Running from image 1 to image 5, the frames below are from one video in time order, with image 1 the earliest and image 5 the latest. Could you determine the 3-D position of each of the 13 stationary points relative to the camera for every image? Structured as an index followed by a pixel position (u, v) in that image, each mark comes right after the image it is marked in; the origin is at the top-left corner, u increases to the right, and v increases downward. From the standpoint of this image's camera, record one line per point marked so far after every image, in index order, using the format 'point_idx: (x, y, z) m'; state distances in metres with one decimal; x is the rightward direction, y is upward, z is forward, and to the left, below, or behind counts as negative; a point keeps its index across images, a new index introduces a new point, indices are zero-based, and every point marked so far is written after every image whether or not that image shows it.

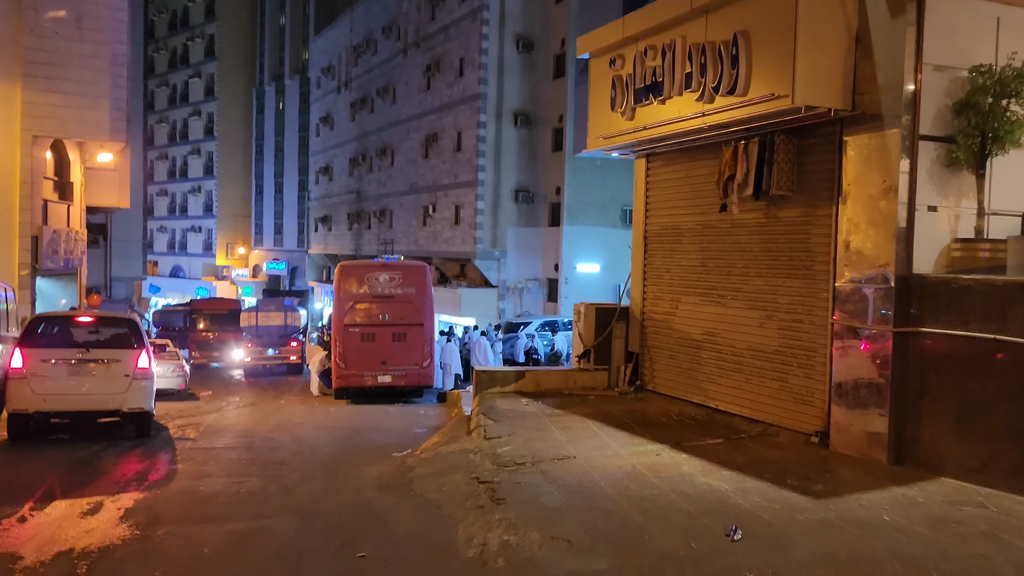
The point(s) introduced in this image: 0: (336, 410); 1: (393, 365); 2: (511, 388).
0: (-3.6, -2.5, +17.0) m
1: (-2.2, -1.5, +16.5) m
2: (0.0, -1.1, +9.4) m
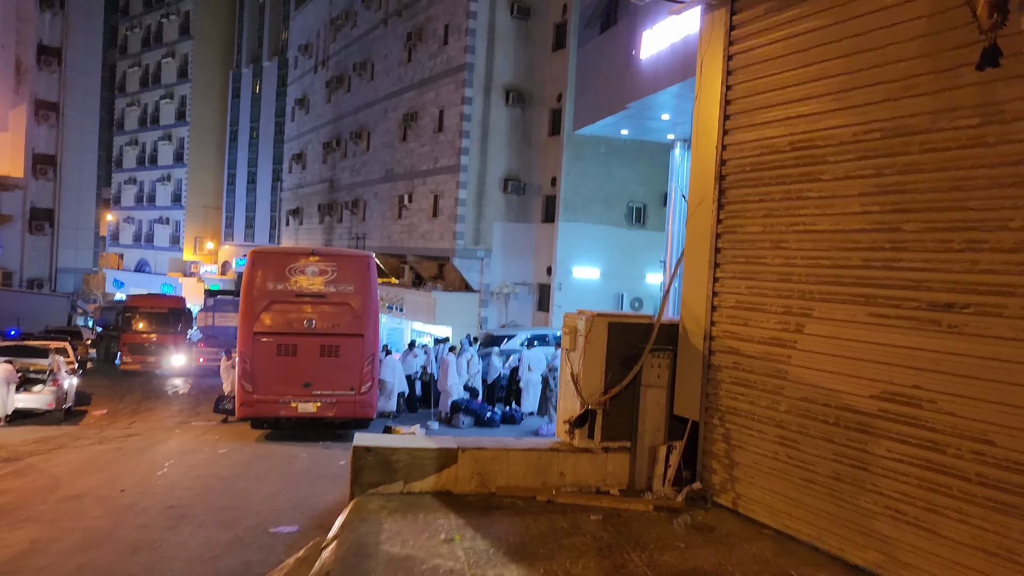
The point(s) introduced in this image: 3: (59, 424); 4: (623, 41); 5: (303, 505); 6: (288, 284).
0: (-4.1, -2.4, +12.0) m
1: (-2.7, -1.4, +11.5) m
2: (-0.5, -1.1, +4.5) m
3: (-8.4, -2.5, +15.4) m
4: (+2.3, +5.1, +17.3) m
5: (-1.9, -2.0, +7.6) m
6: (-3.1, +0.1, +11.4) m
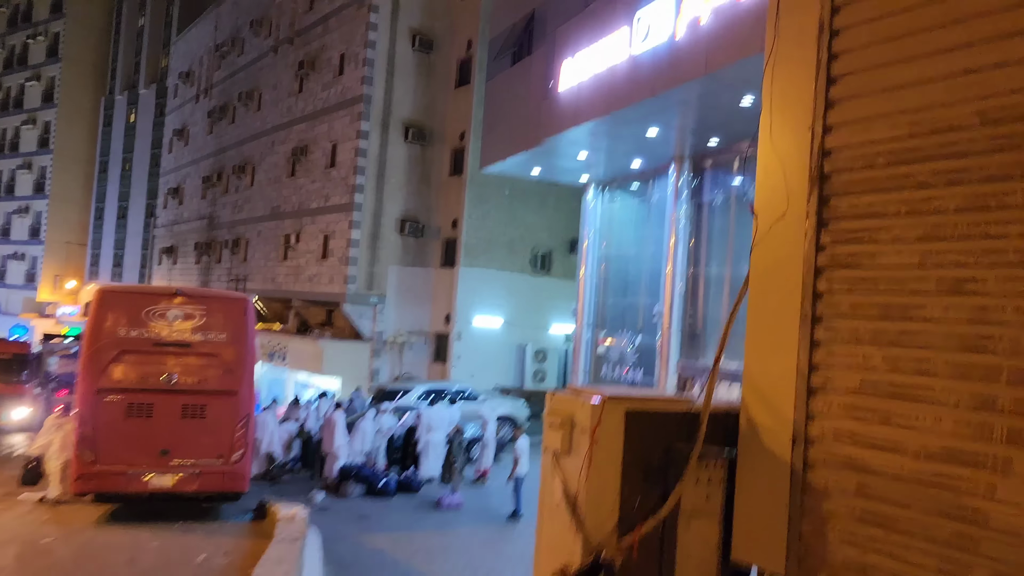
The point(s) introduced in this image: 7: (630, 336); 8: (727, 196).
0: (-5.2, -2.9, +9.4) m
1: (-3.7, -2.0, +9.2) m
2: (-0.6, -1.3, +2.5) m
3: (-9.9, -3.2, +12.2) m
4: (+0.5, +4.2, +16.0) m
5: (-2.4, -2.3, +5.4) m
6: (-4.1, -0.5, +9.1) m
7: (+2.4, -1.0, +17.2) m
8: (+3.8, +1.6, +14.8) m
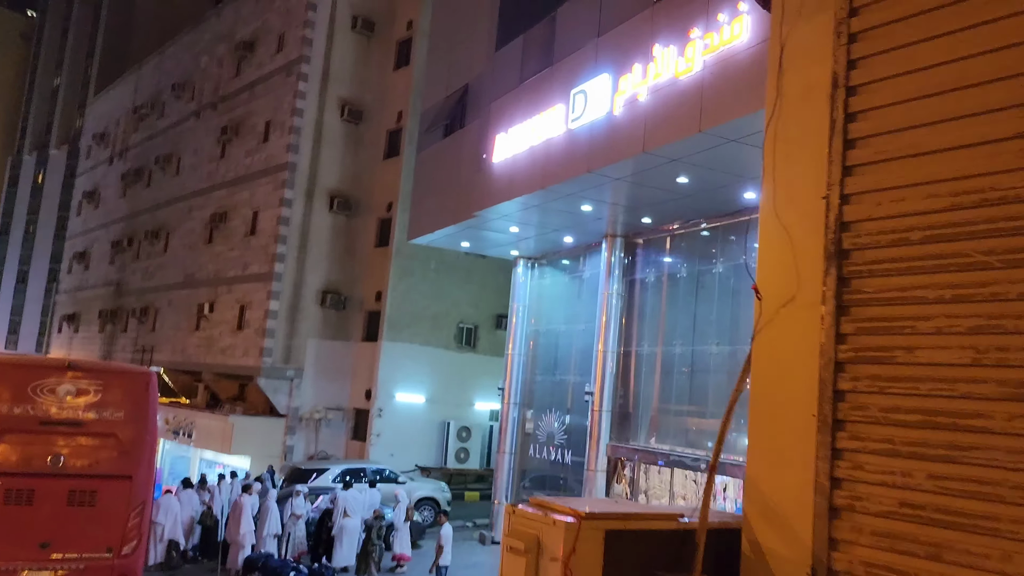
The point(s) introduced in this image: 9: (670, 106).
0: (-6.0, -3.6, +8.1) m
1: (-4.4, -2.7, +8.1) m
2: (-0.7, -1.5, +1.8) m
3: (-10.9, -4.0, +10.4) m
4: (-0.8, +2.7, +15.7) m
5: (-2.8, -2.7, +4.4) m
6: (-4.8, -1.2, +8.1) m
7: (+0.9, -2.6, +16.7) m
8: (+2.6, +0.2, +14.6) m
9: (+1.9, +2.1, +9.8) m
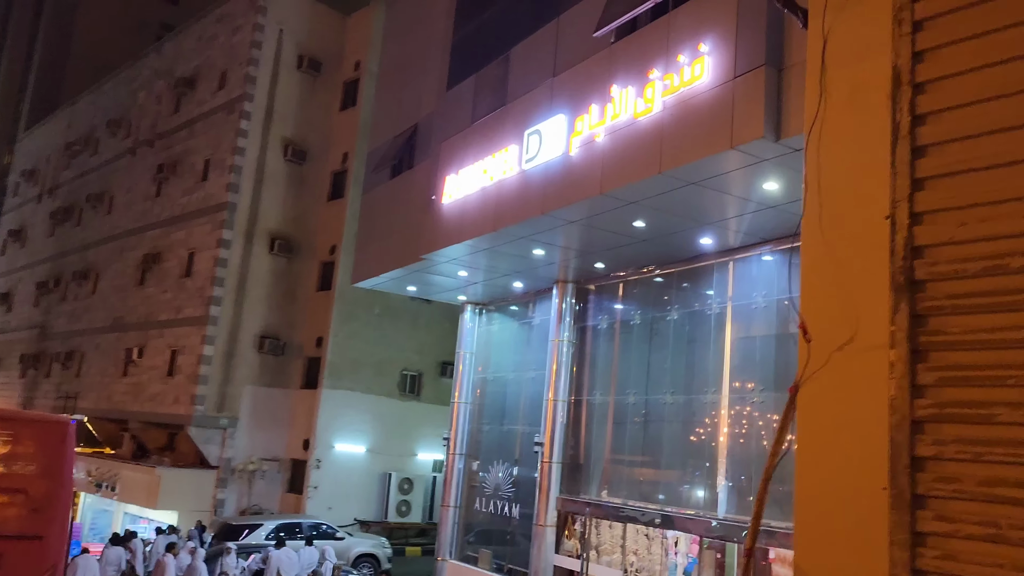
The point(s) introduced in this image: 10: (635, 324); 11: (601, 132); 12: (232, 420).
0: (-6.4, -3.9, +6.9) m
1: (-4.9, -3.0, +7.1) m
2: (-0.7, -1.5, +1.2) m
3: (-11.5, -4.4, +8.9) m
4: (-1.7, +1.9, +15.3) m
5: (-3.0, -2.9, +3.5) m
6: (-5.2, -1.5, +7.2) m
7: (-0.1, -3.5, +16.1) m
8: (+1.7, -0.6, +14.2) m
9: (+1.3, +1.6, +9.5) m
10: (+2.0, -0.6, +13.7) m
11: (+1.1, +1.9, +10.1) m
12: (-6.3, -3.0, +18.7) m
